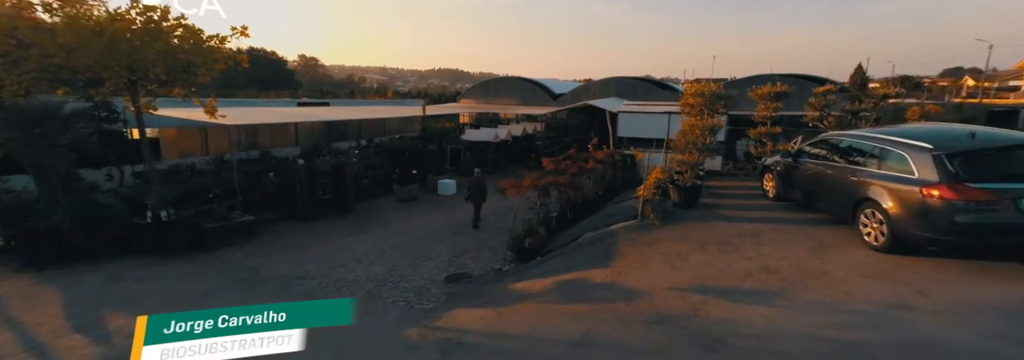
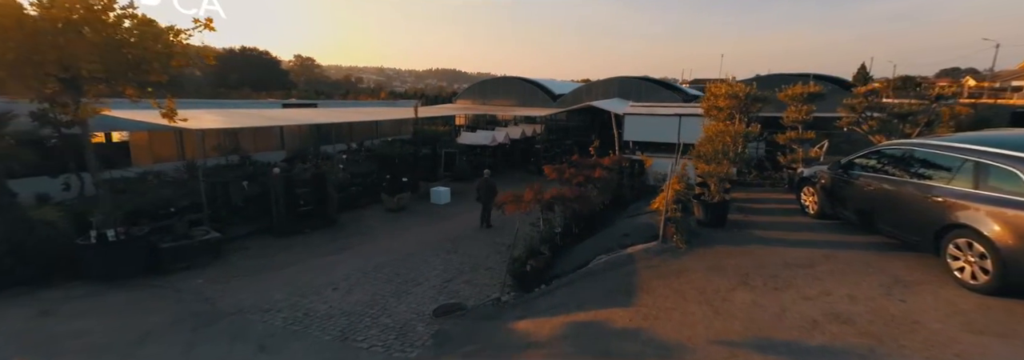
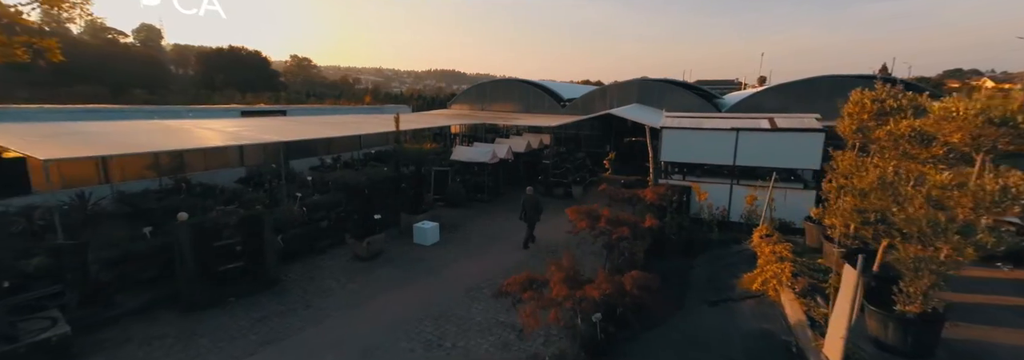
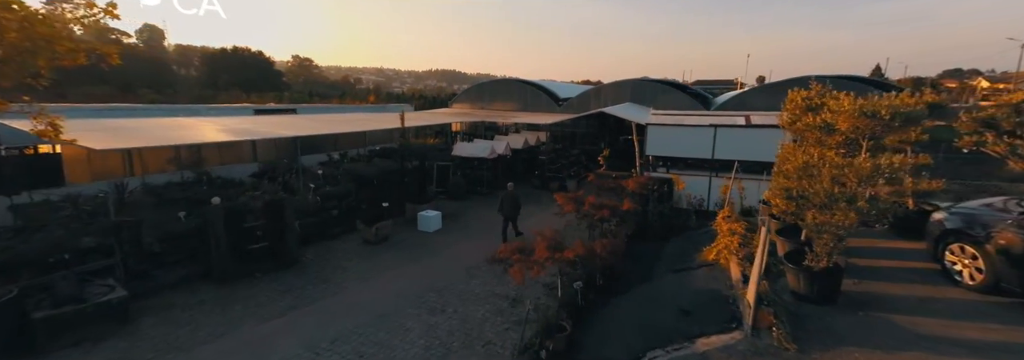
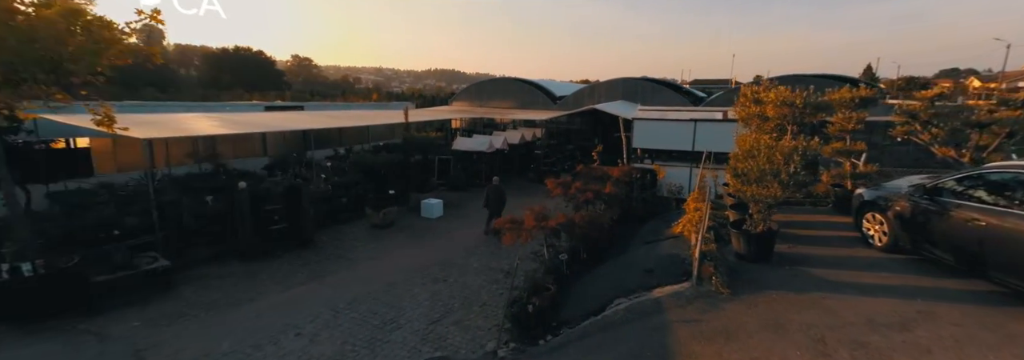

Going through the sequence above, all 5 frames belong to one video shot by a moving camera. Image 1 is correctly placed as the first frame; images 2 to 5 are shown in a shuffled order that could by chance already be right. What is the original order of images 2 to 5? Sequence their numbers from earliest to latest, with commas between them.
2, 5, 4, 3
